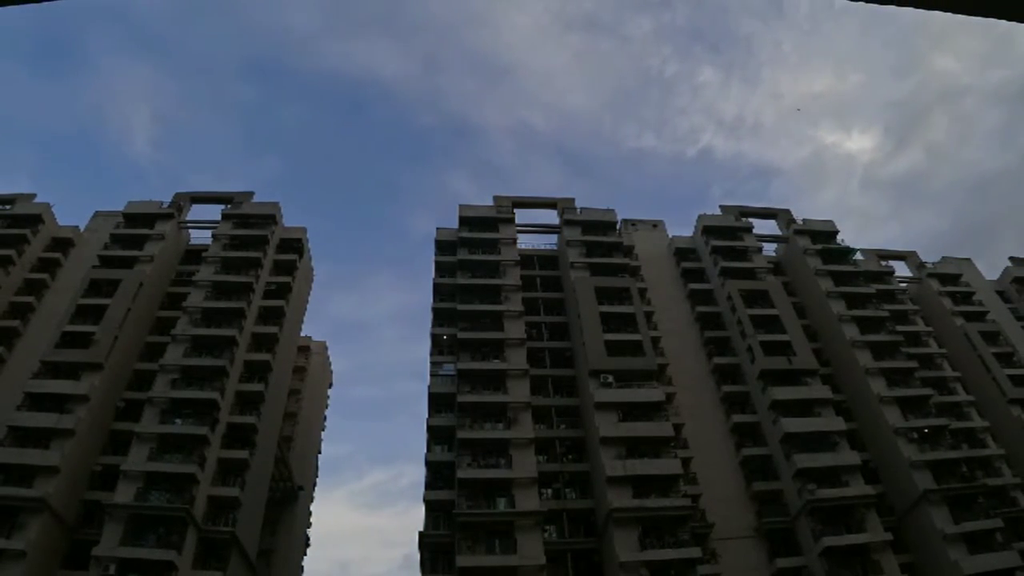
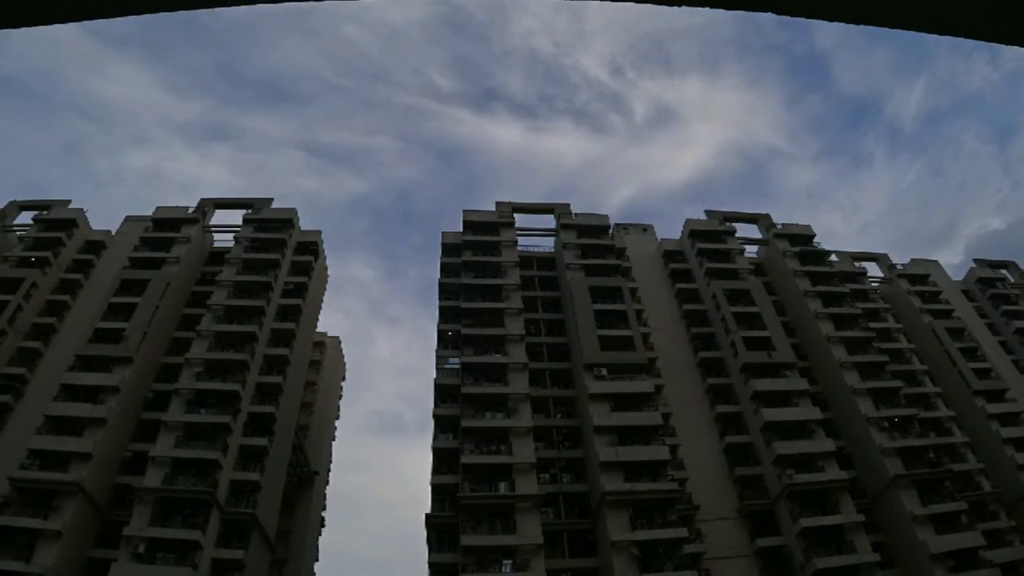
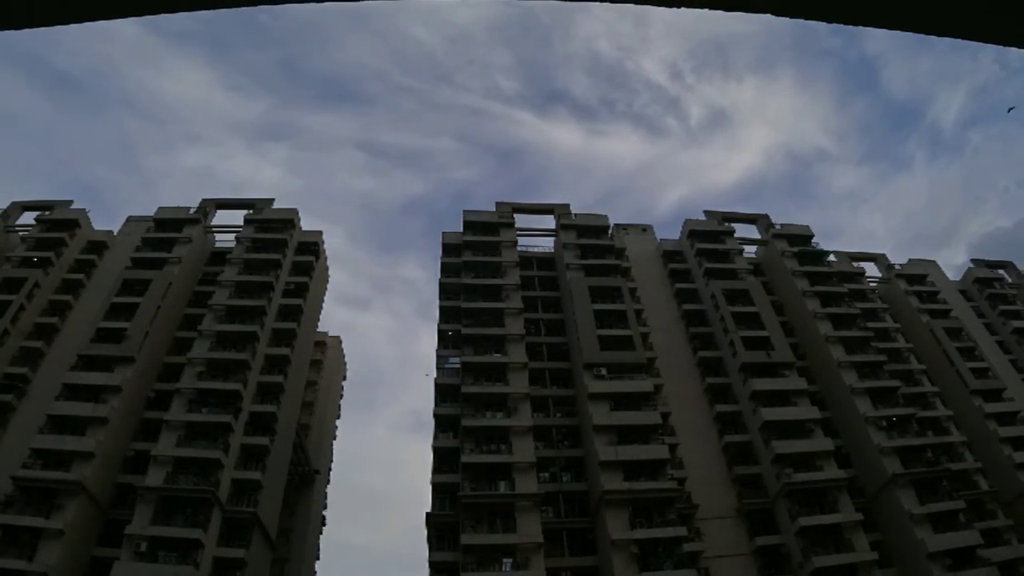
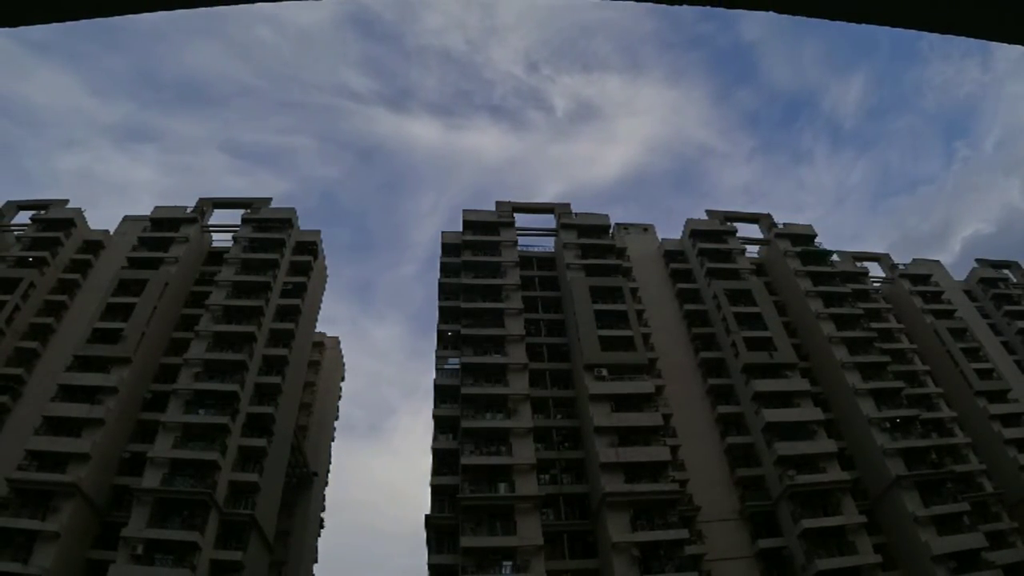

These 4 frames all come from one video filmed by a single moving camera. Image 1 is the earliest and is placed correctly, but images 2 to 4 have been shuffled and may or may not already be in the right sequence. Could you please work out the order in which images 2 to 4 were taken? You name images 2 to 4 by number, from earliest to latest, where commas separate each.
4, 2, 3
